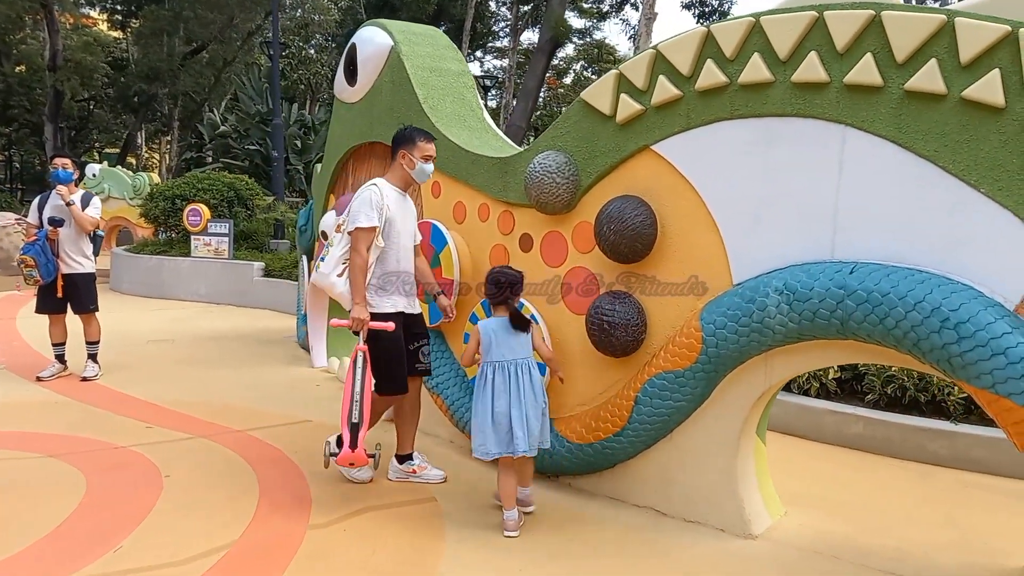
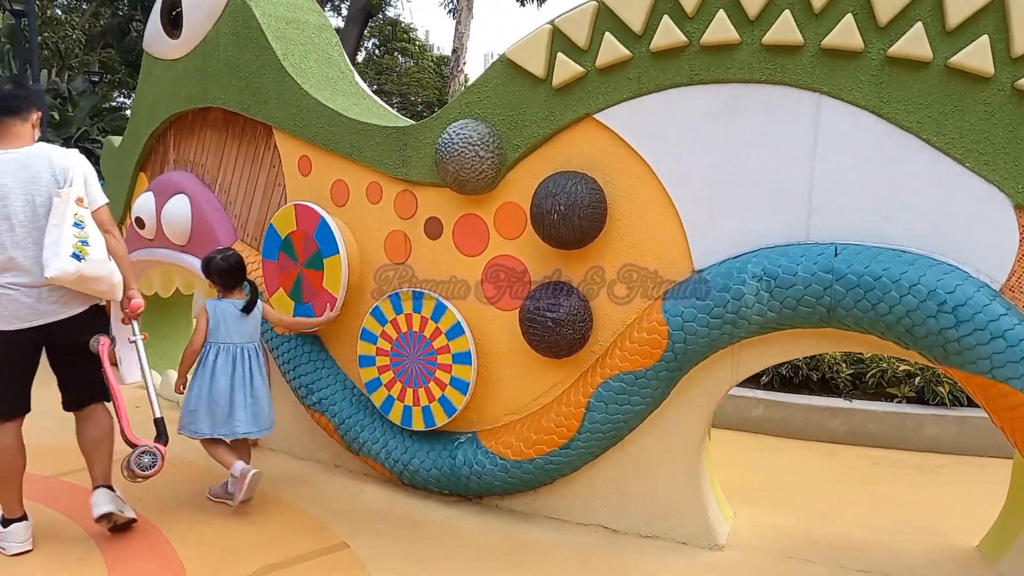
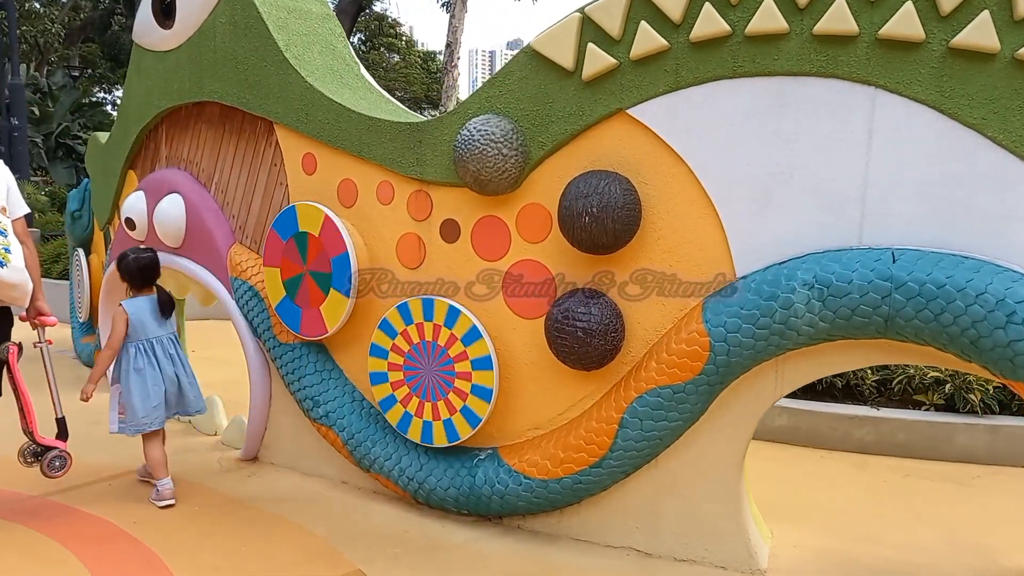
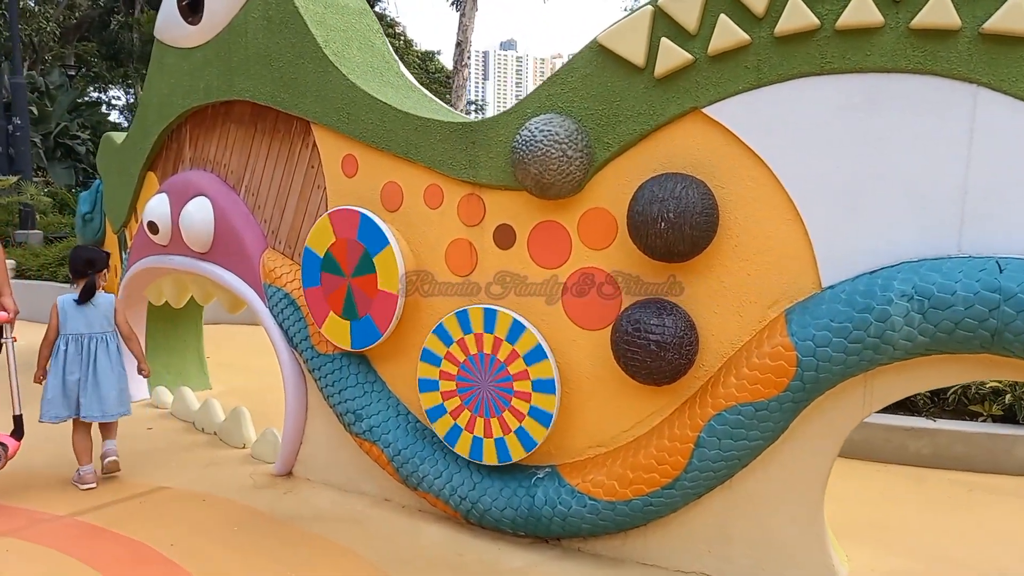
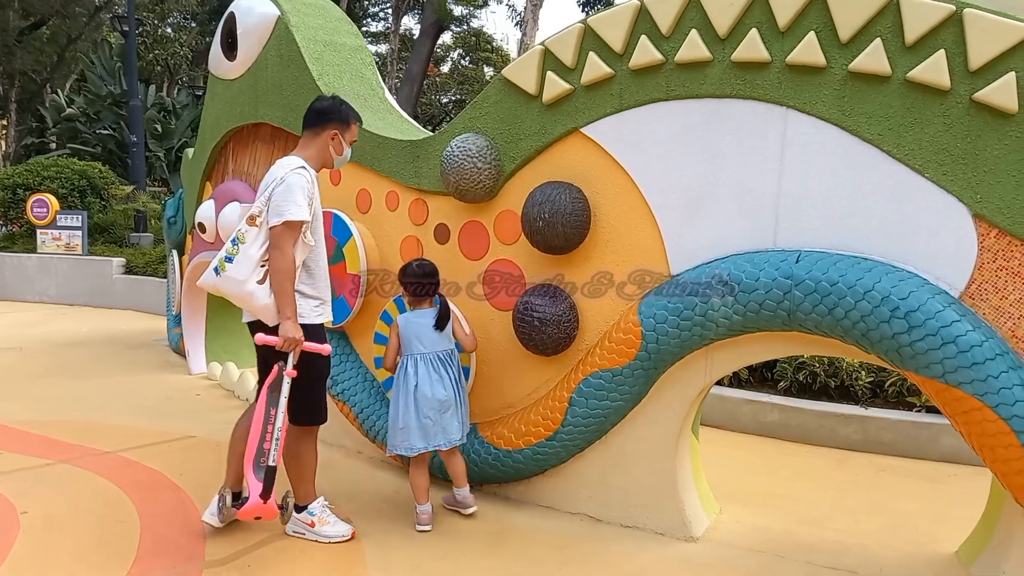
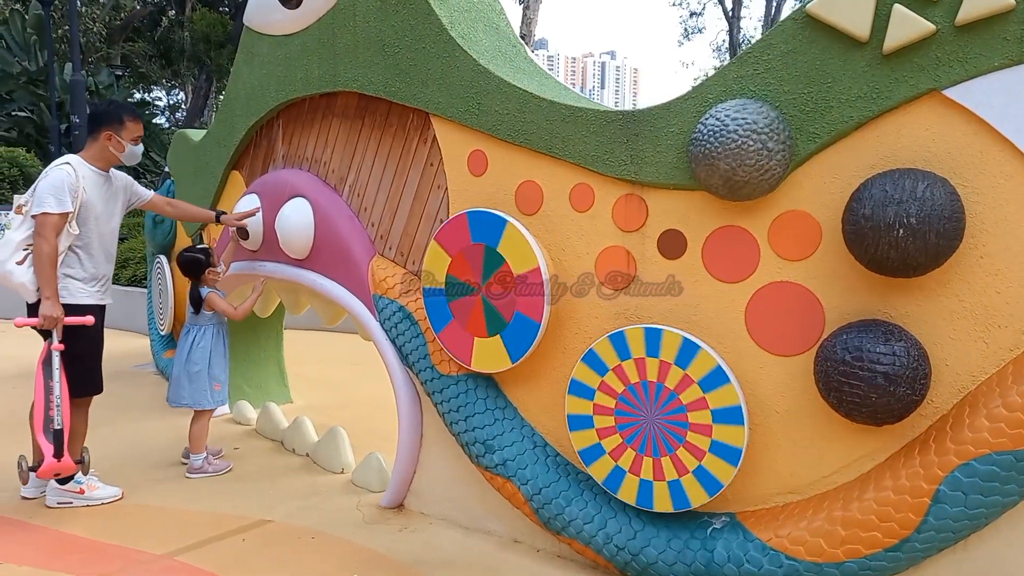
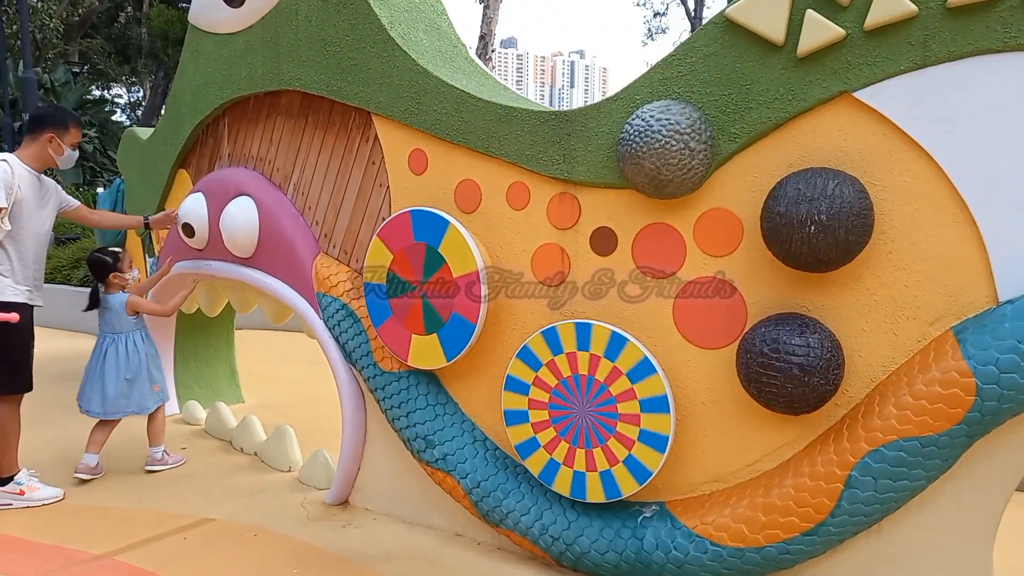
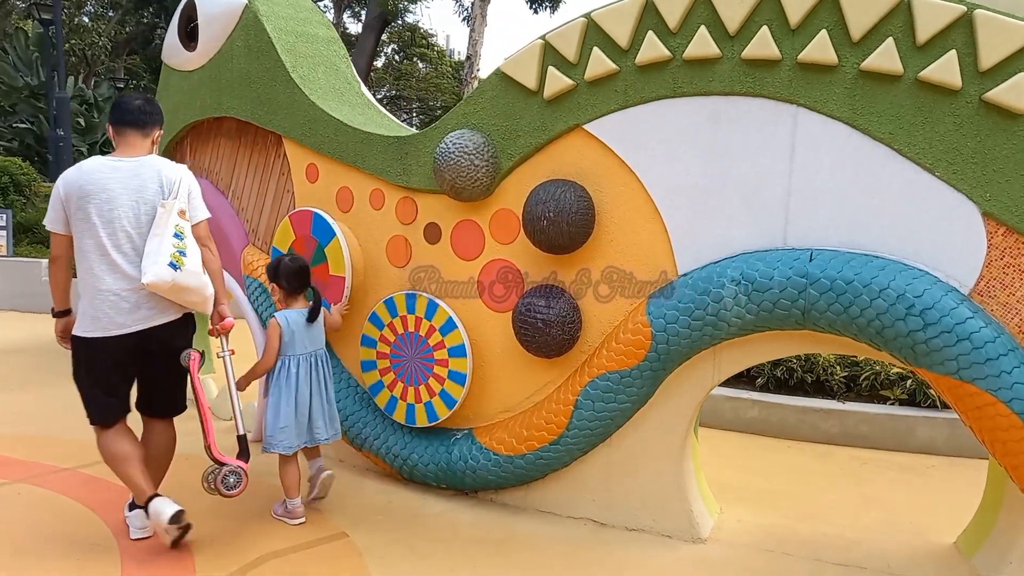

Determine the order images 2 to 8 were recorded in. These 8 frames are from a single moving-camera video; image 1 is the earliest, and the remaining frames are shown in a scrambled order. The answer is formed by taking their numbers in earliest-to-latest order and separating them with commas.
5, 8, 2, 3, 4, 7, 6
